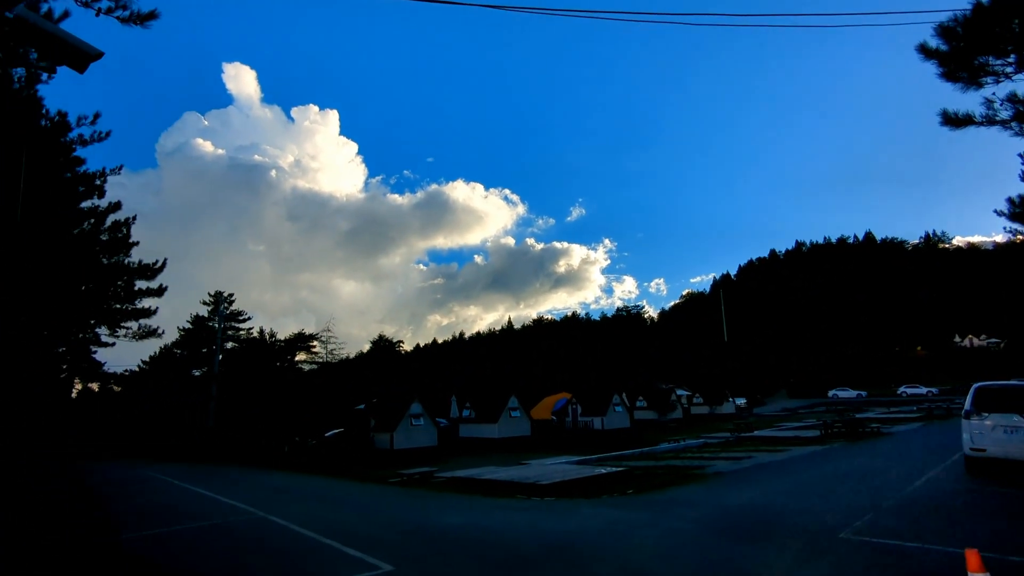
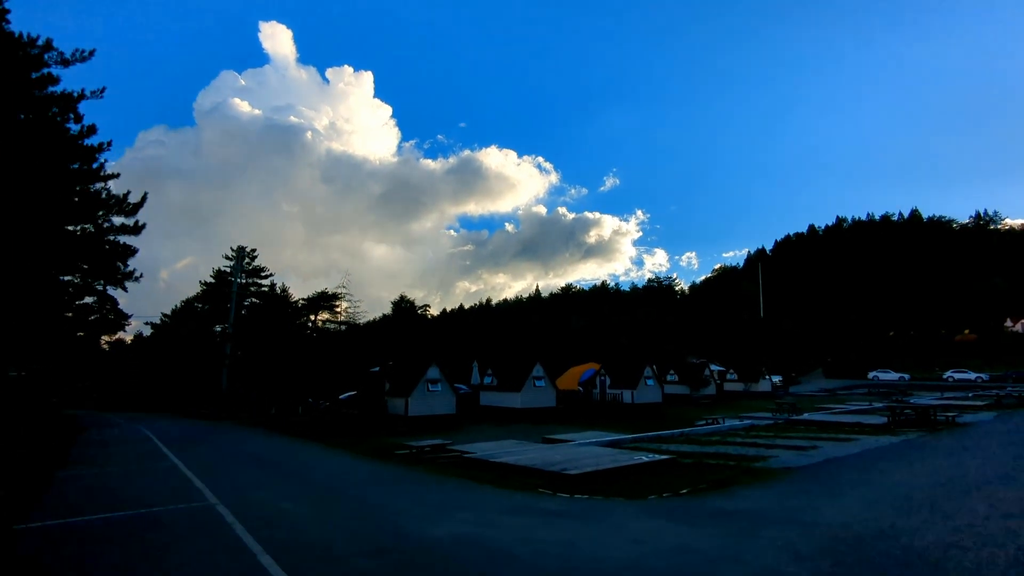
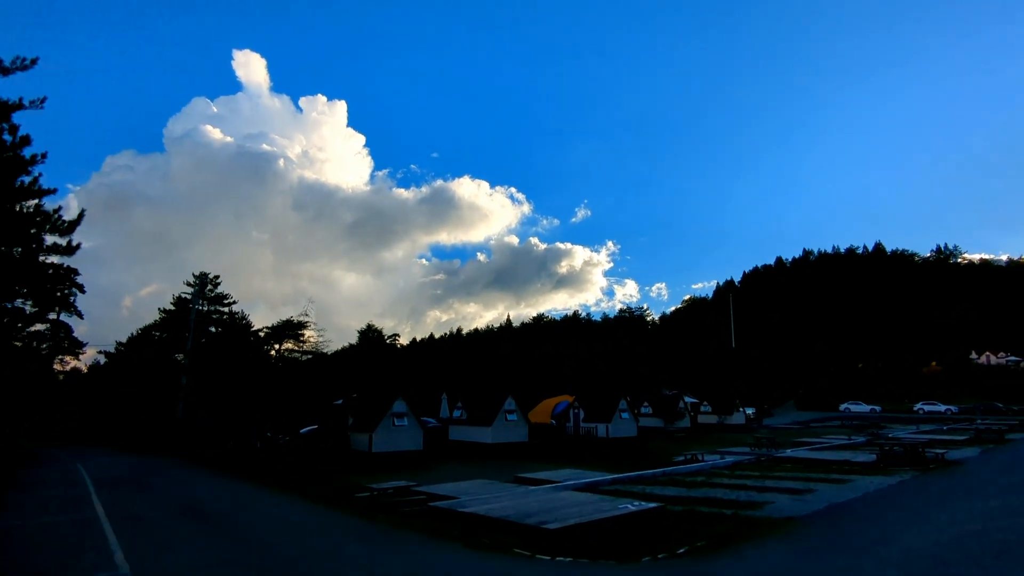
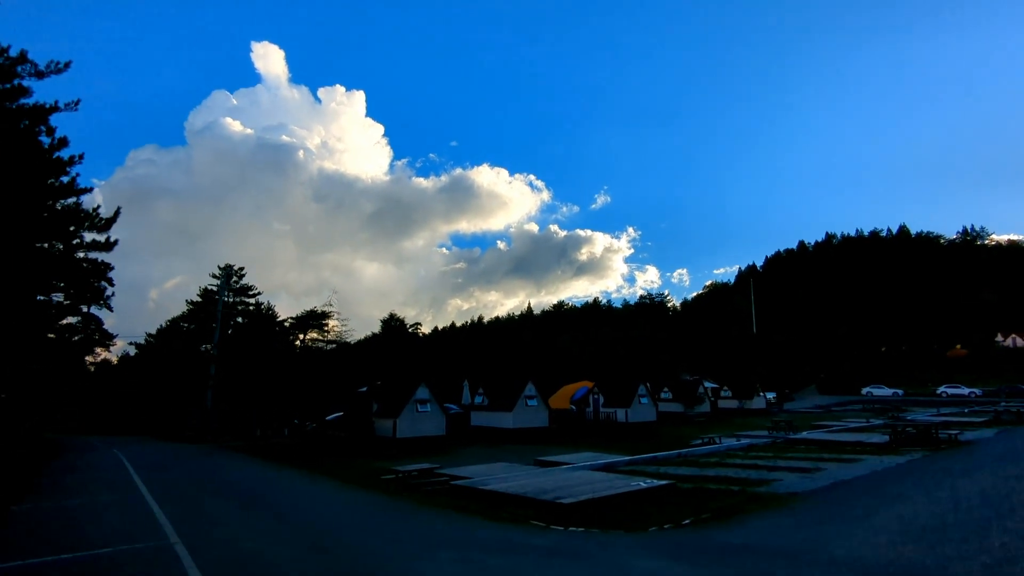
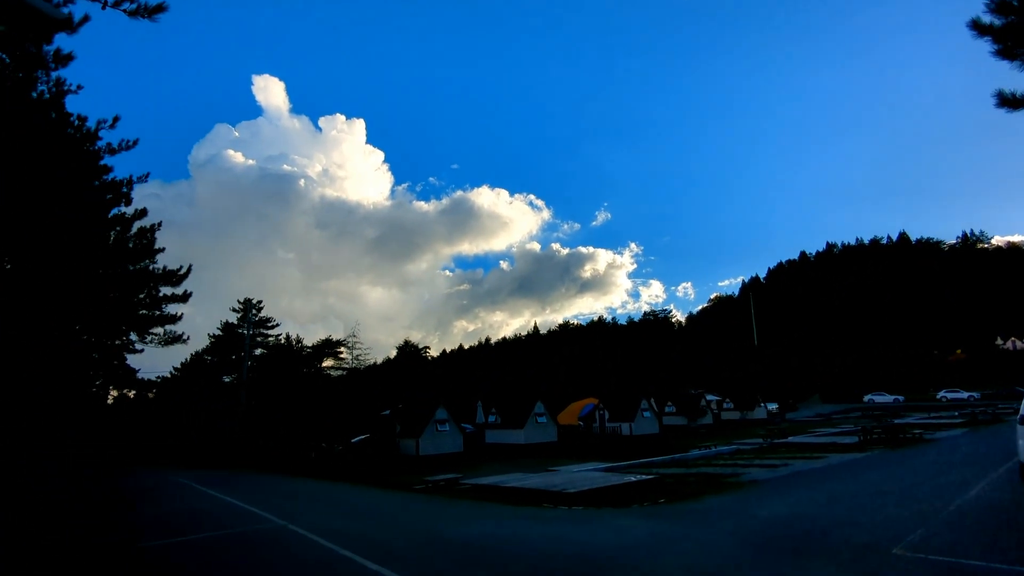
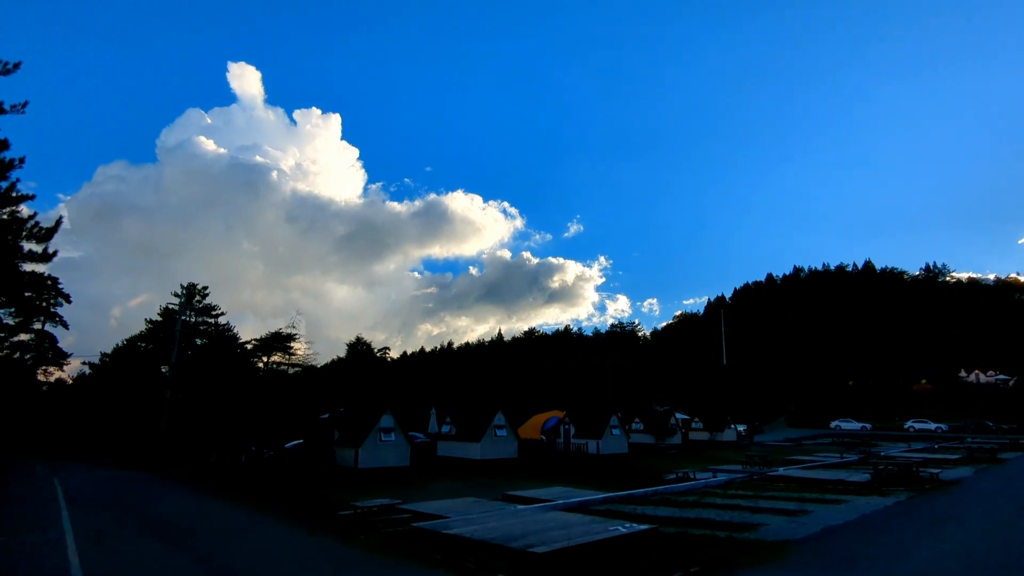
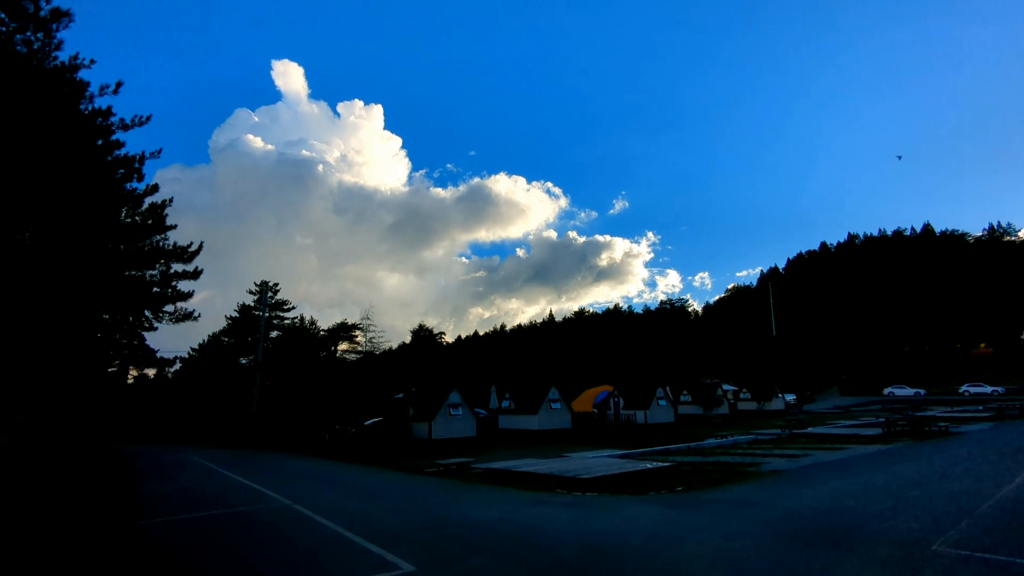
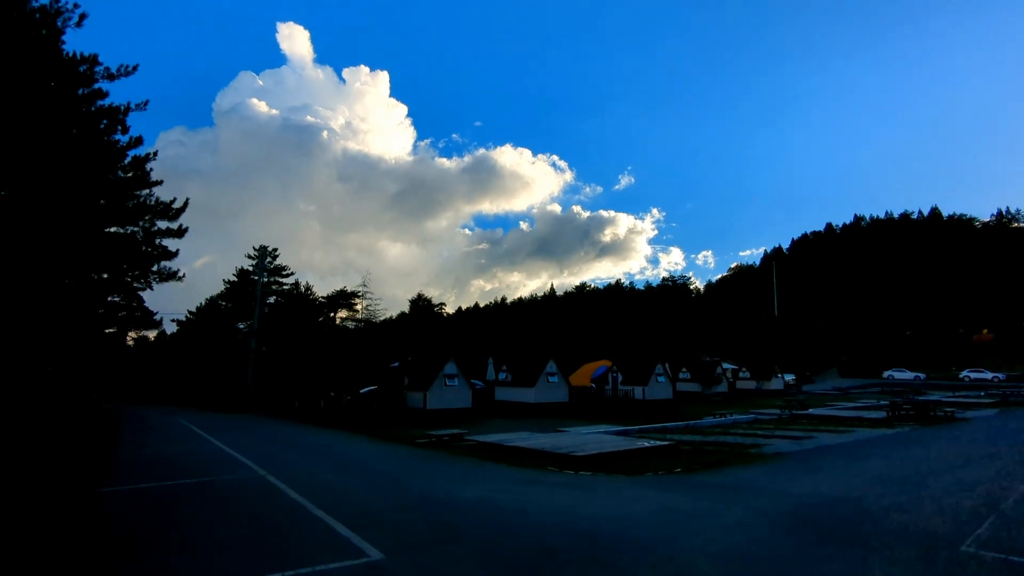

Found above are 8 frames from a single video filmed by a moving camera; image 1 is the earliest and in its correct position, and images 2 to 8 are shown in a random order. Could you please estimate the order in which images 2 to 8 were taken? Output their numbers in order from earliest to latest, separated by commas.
5, 7, 8, 2, 4, 3, 6
